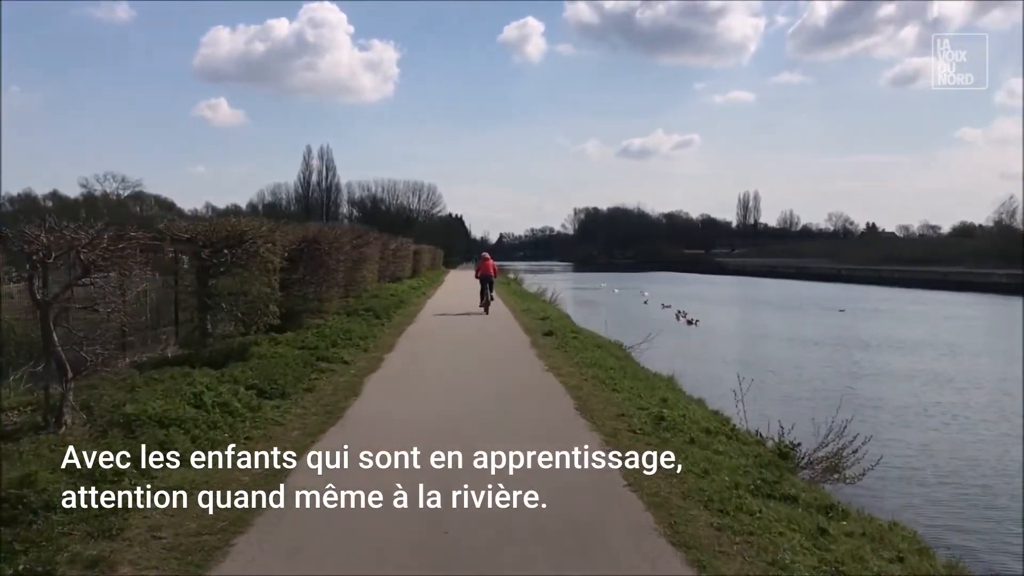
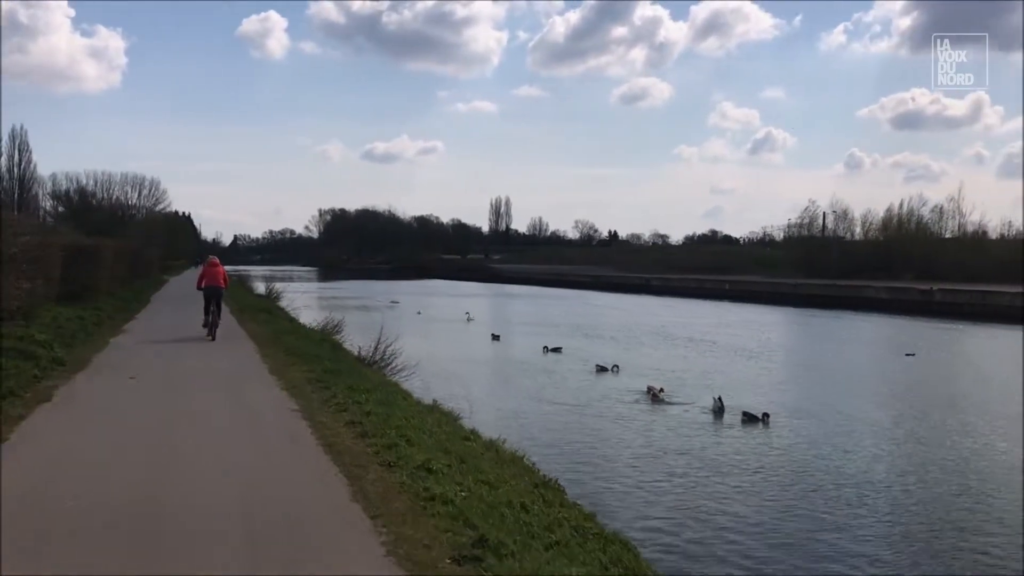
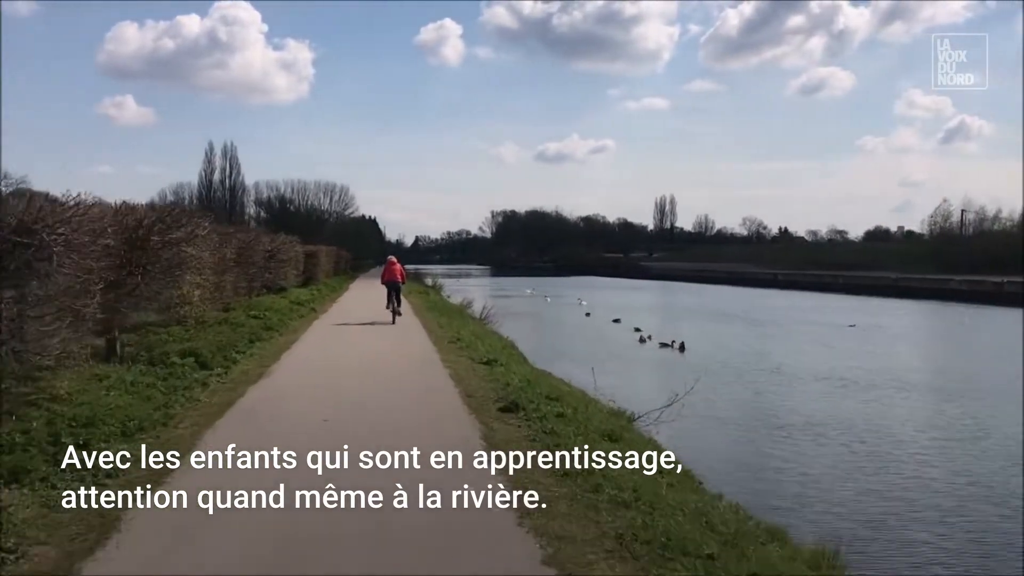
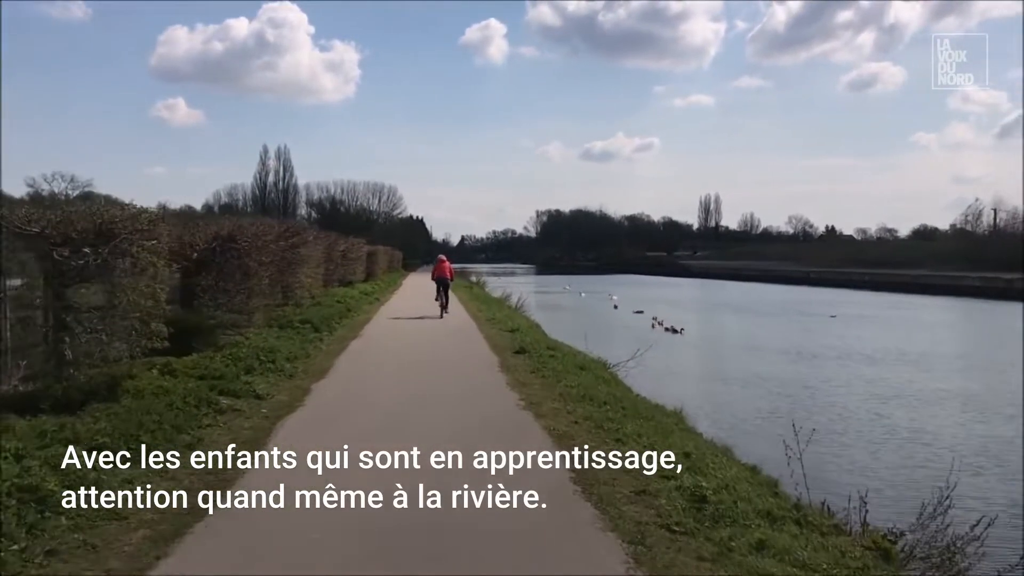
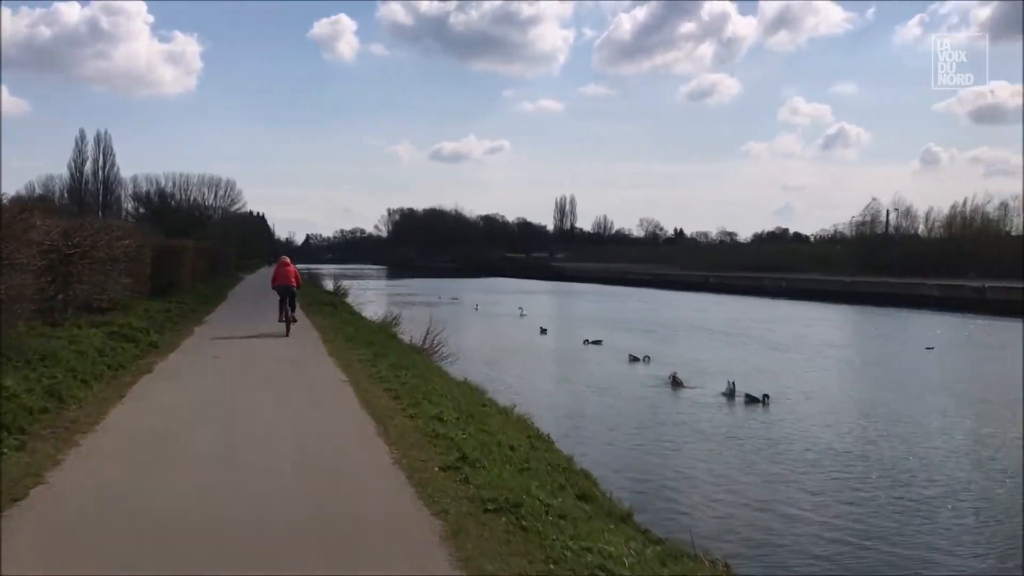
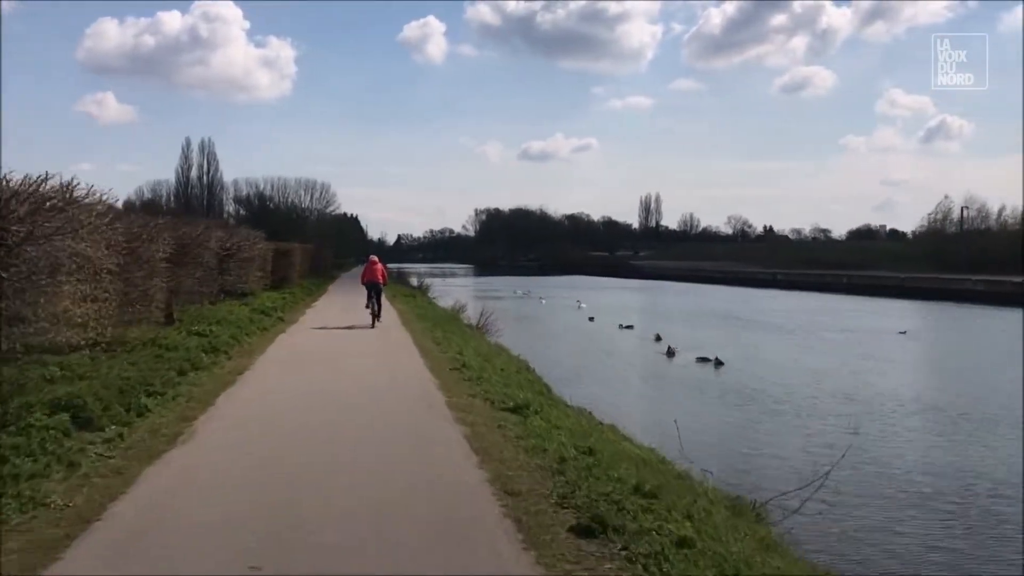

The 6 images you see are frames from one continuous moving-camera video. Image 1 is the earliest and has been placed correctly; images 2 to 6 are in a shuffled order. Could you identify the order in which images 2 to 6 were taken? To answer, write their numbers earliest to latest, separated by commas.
4, 3, 6, 5, 2
